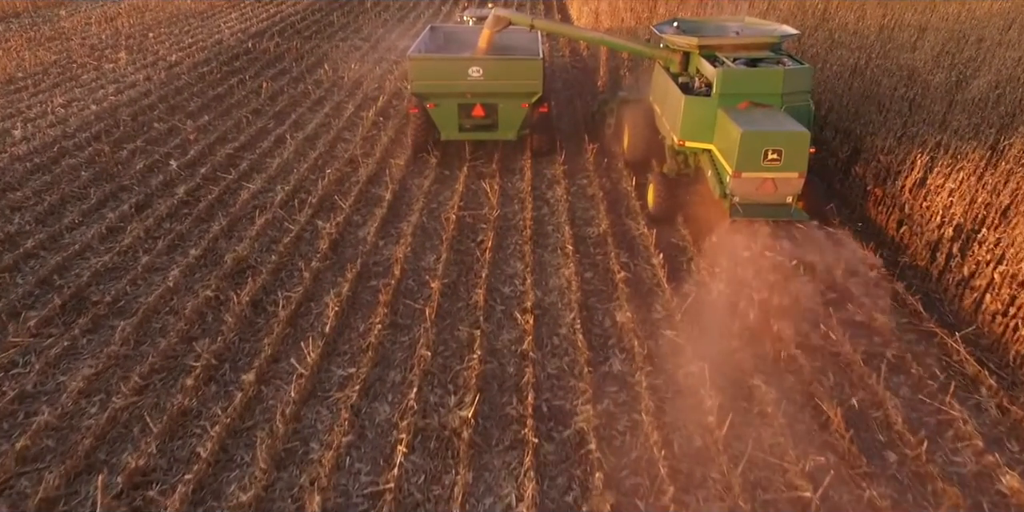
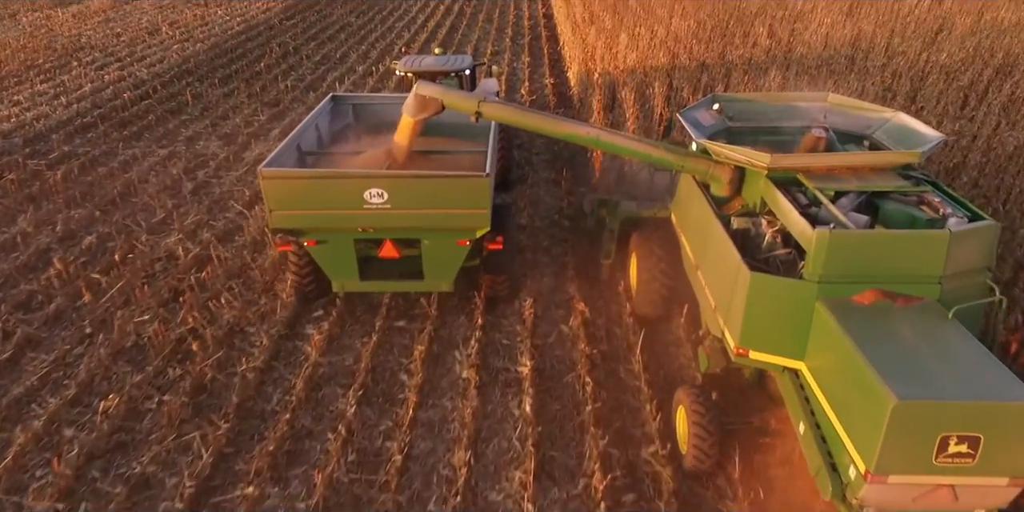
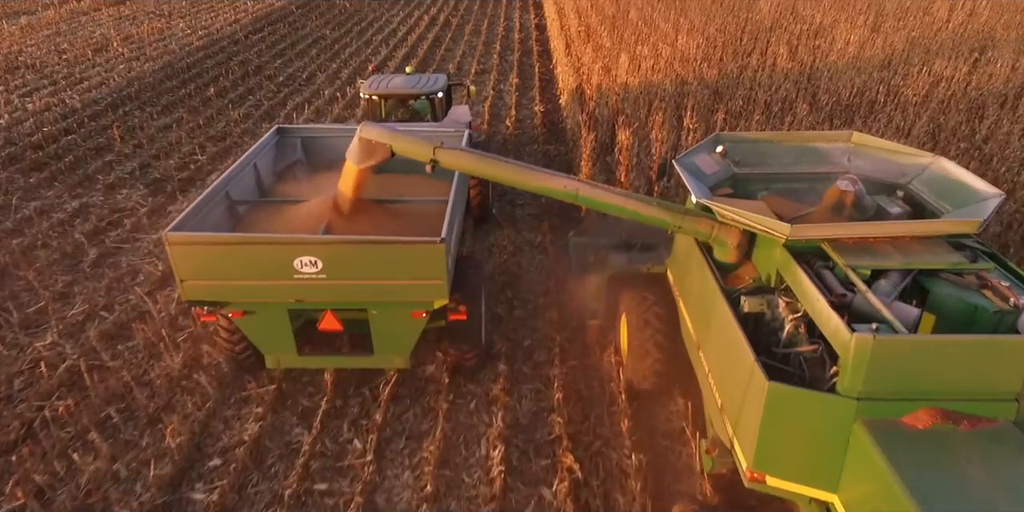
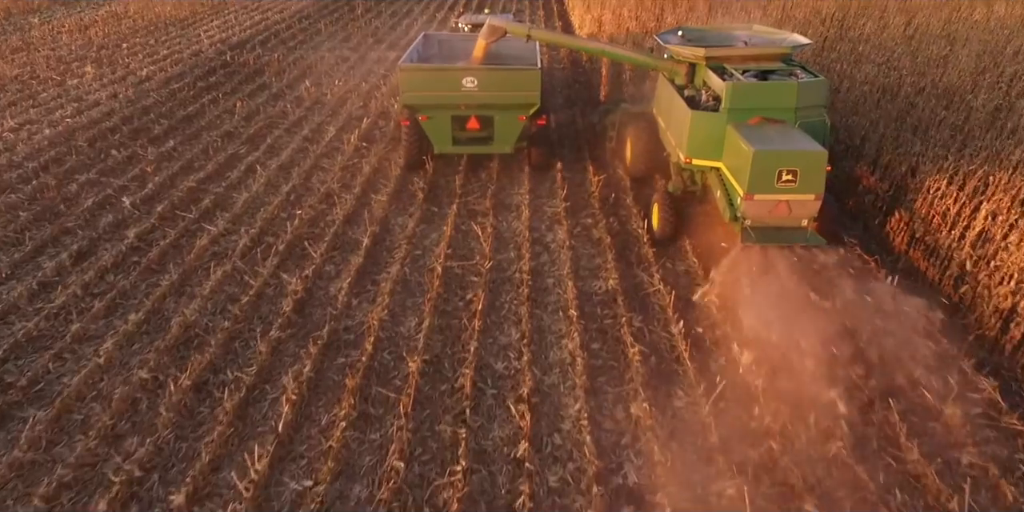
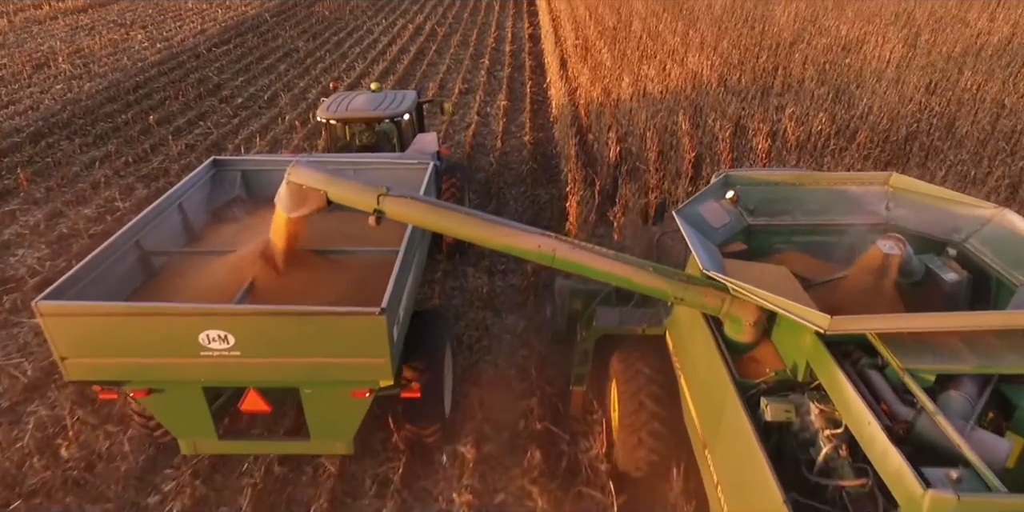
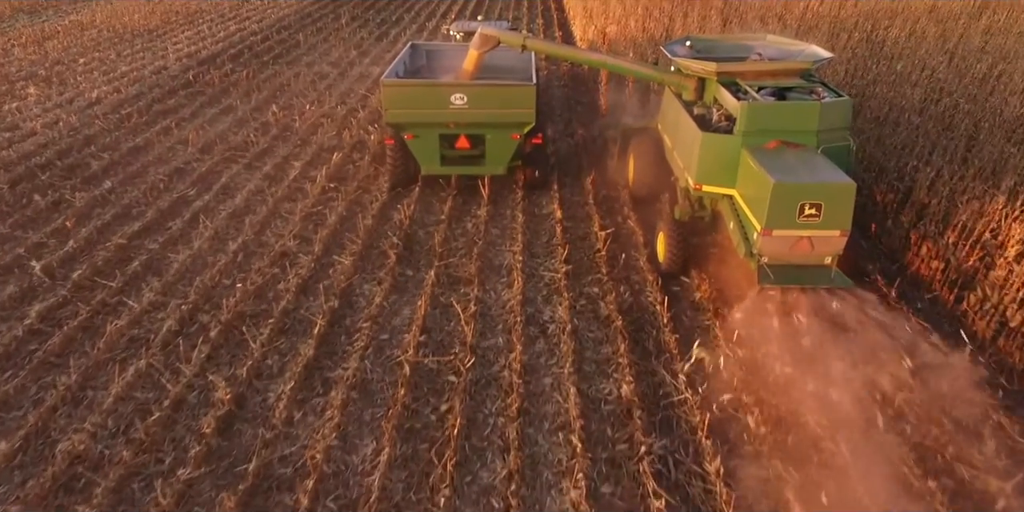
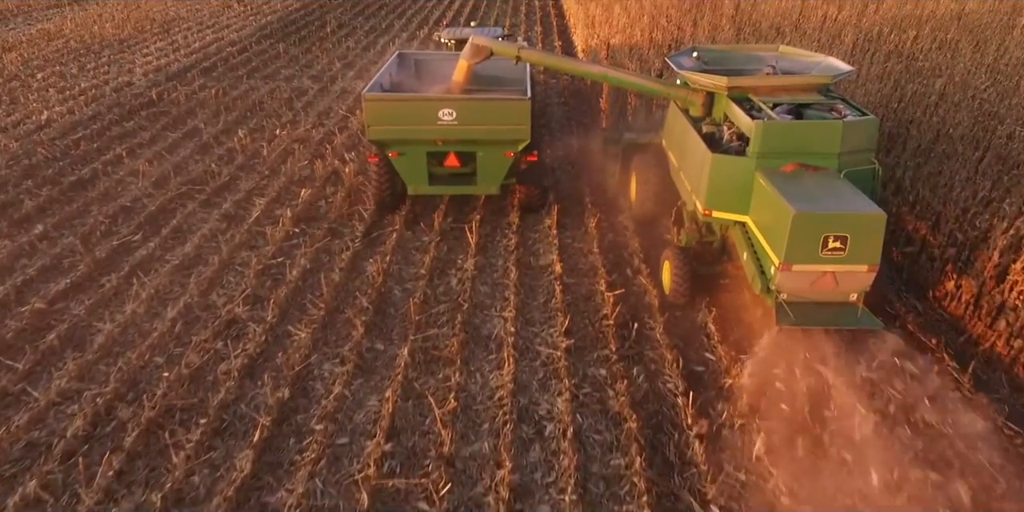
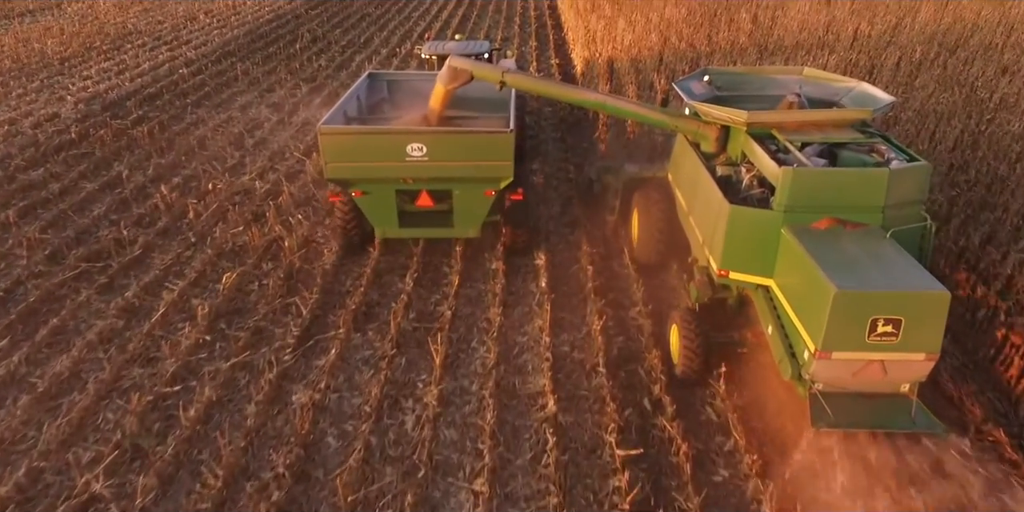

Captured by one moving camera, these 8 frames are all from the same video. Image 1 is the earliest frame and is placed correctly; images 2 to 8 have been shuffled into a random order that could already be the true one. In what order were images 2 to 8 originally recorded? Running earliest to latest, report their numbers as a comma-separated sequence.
4, 6, 7, 8, 2, 3, 5
